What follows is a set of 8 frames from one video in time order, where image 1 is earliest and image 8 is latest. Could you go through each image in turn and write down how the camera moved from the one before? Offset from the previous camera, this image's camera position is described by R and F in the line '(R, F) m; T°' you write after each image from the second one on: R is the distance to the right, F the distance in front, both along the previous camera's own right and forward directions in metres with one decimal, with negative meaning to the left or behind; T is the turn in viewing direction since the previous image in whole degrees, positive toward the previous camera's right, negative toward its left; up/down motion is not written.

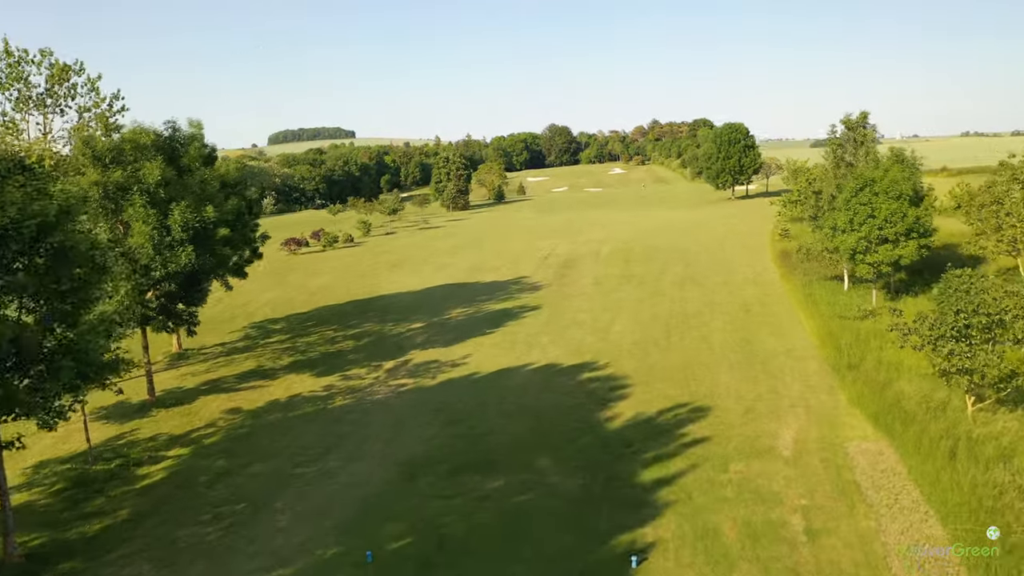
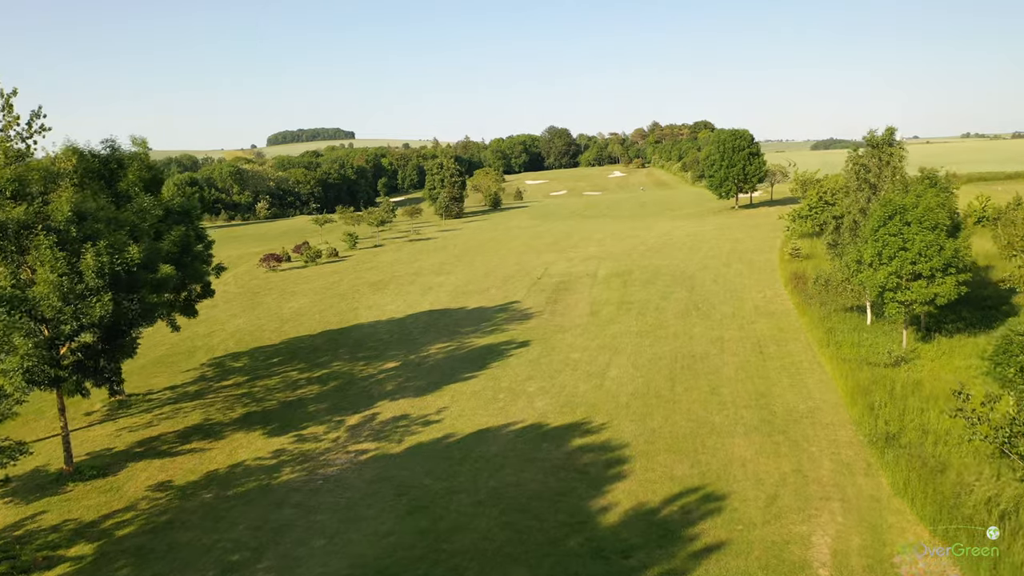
(+0.4, +2.7) m; 0°
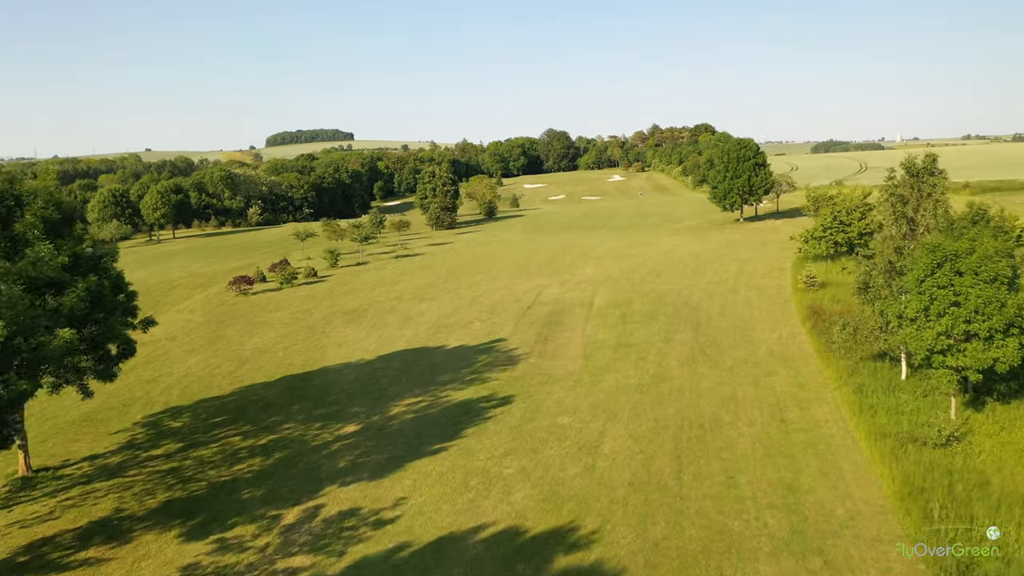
(+0.5, +3.3) m; 0°
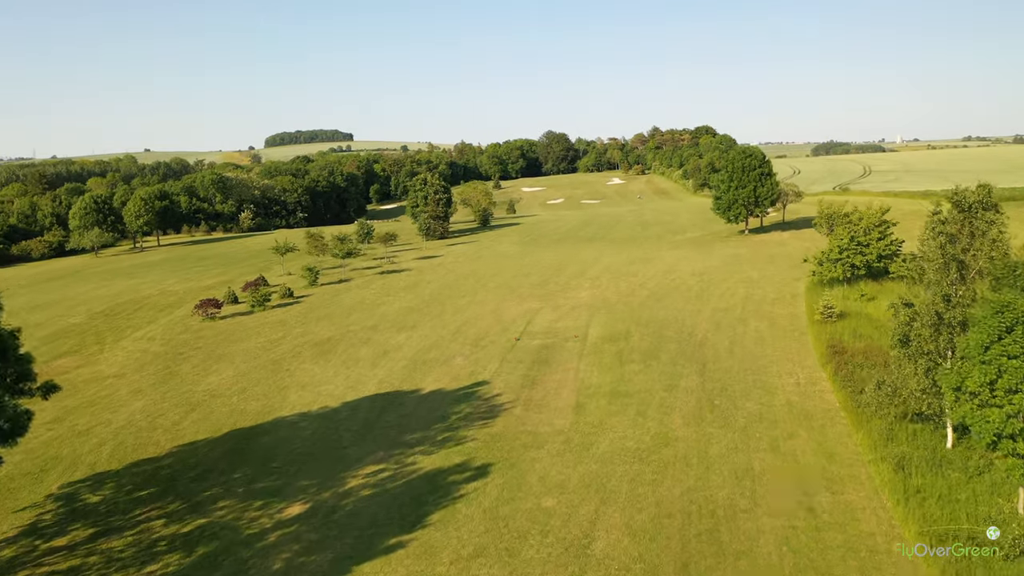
(+0.5, +3.2) m; 0°
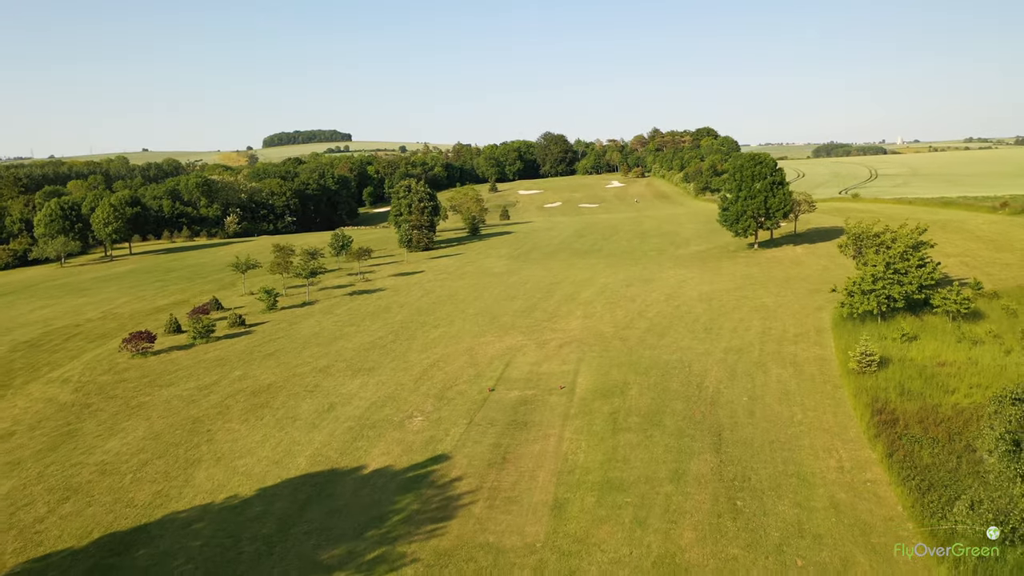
(+0.9, +5.2) m; 0°
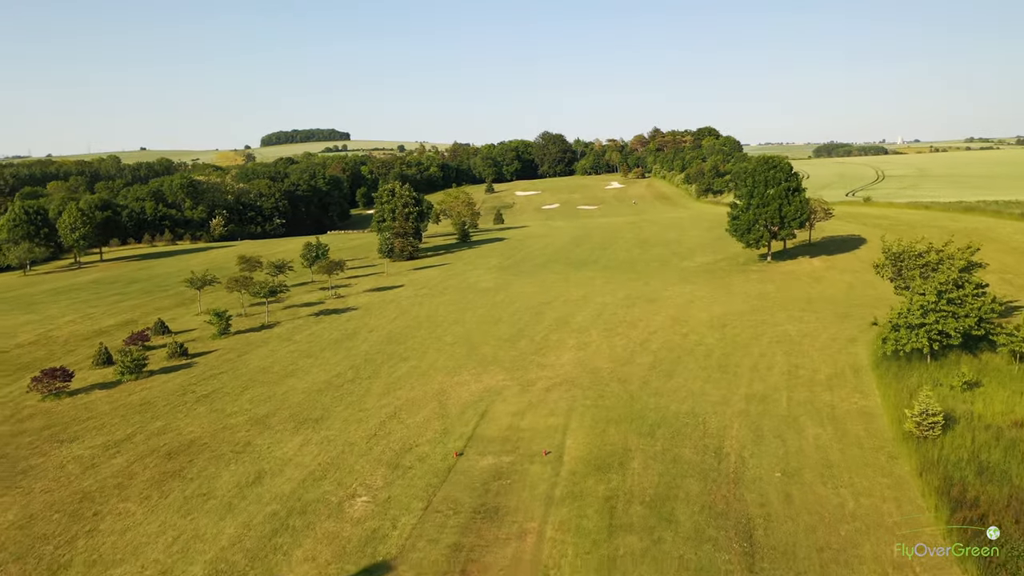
(+0.7, +5.0) m; 0°
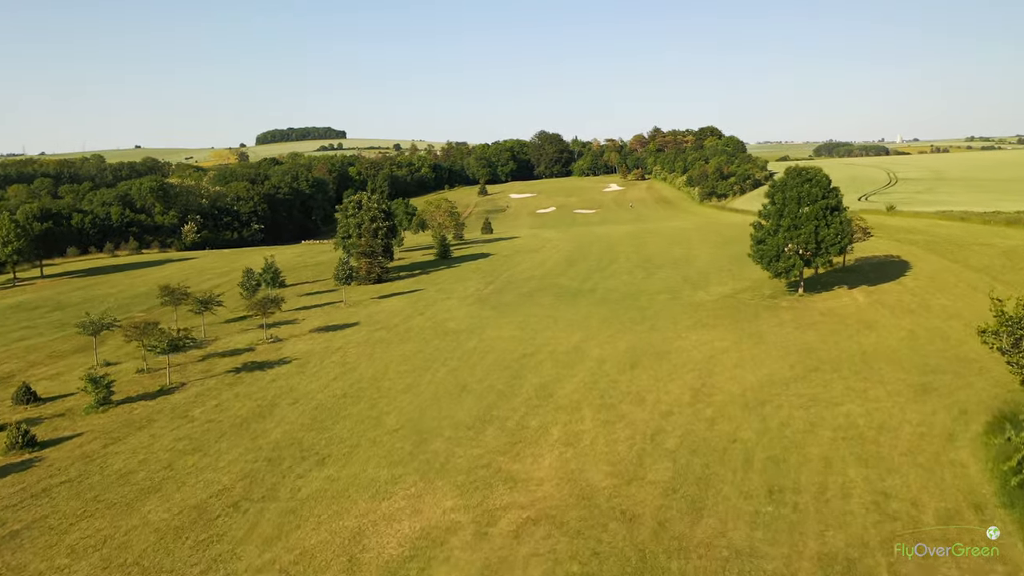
(+1.1, +8.8) m; 0°
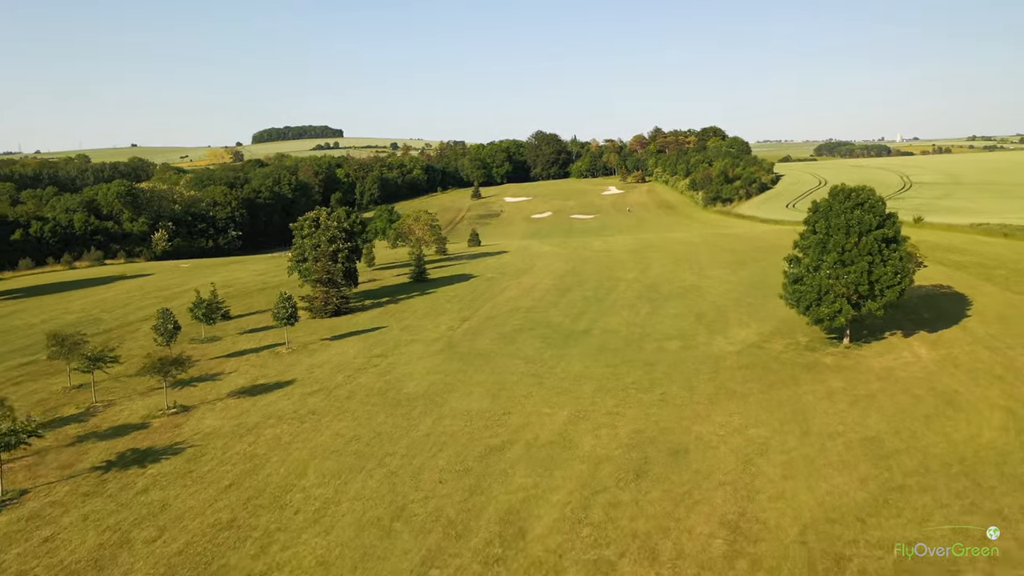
(+1.1, +8.4) m; 0°
